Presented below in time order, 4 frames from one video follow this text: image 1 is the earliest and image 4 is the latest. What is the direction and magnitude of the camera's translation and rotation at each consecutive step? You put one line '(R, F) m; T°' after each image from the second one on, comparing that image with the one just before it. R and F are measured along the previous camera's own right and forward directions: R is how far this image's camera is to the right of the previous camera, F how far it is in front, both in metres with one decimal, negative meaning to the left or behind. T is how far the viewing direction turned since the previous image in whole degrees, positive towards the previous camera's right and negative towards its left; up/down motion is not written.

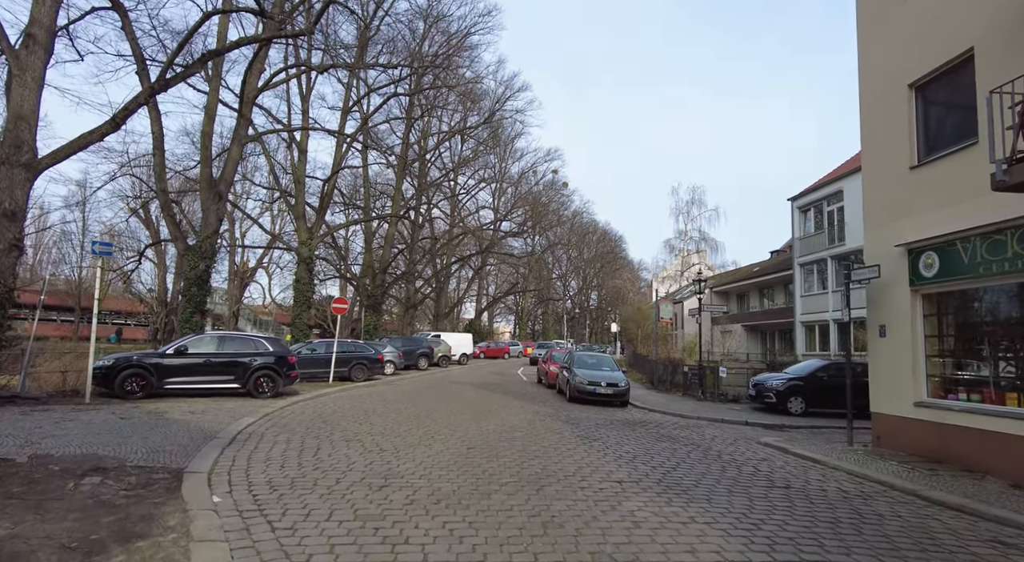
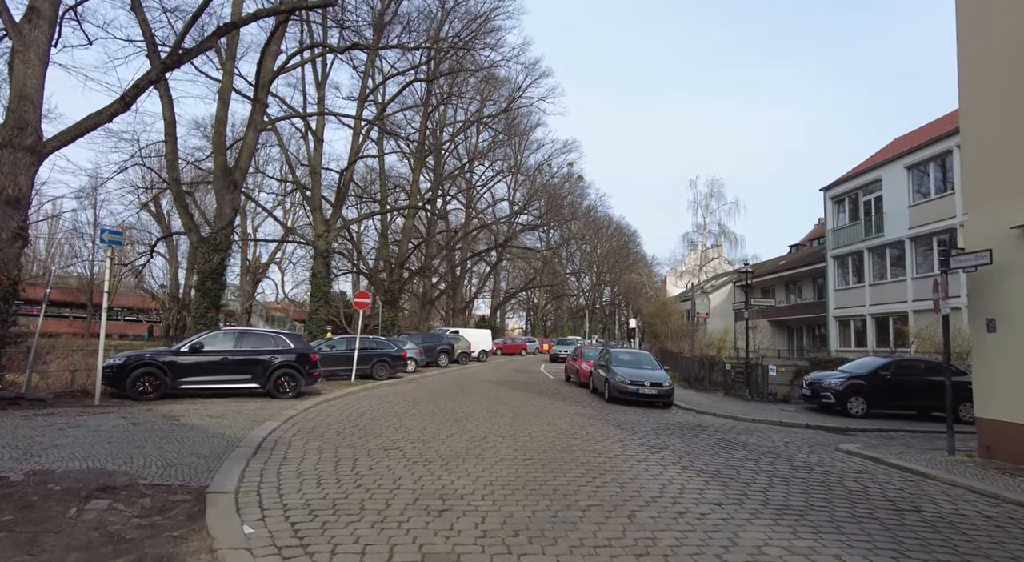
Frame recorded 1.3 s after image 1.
(-0.7, +1.0) m; -1°
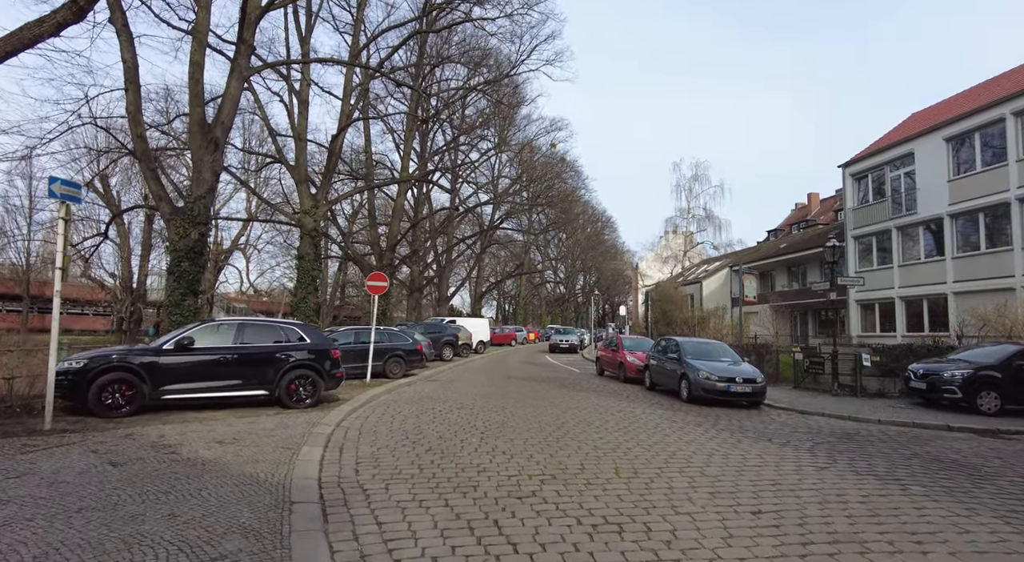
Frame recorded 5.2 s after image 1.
(-2.1, +2.7) m; +4°
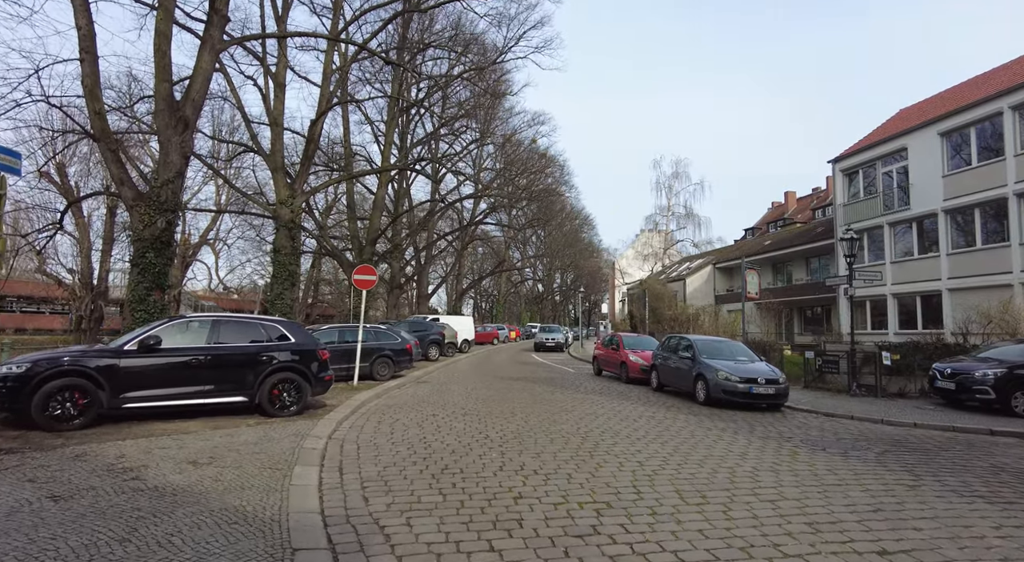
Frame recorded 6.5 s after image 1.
(-0.6, +1.1) m; +3°
